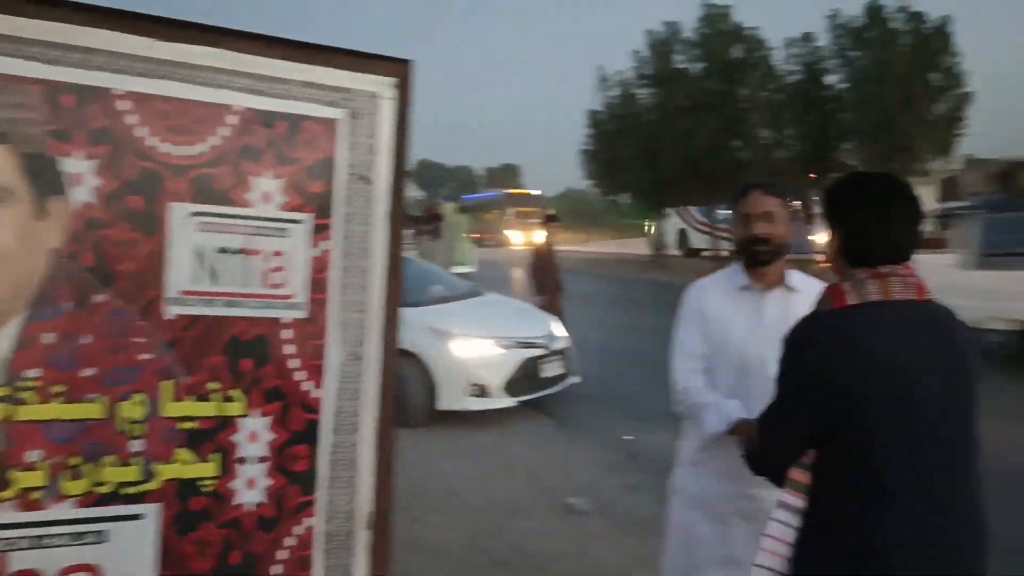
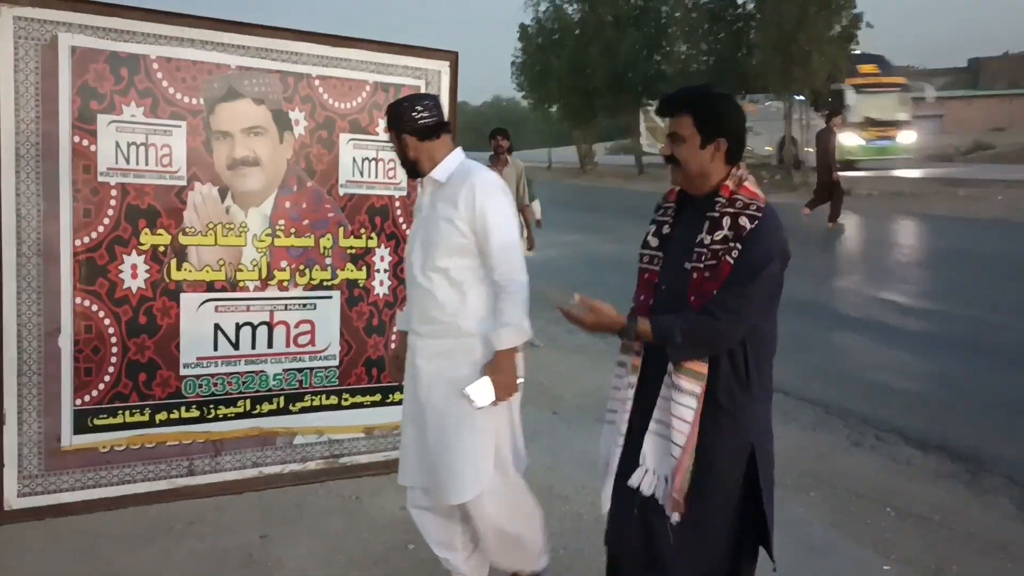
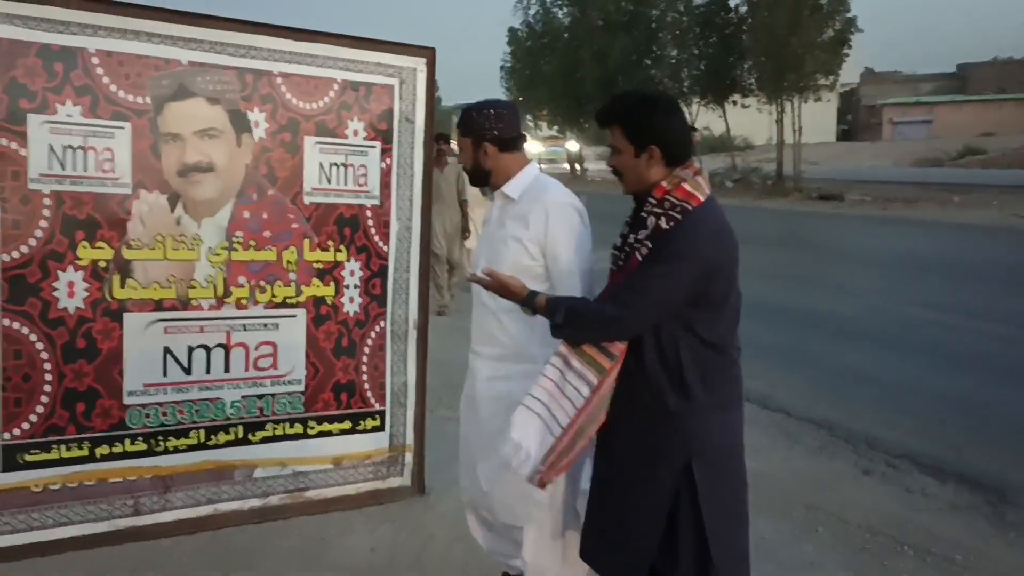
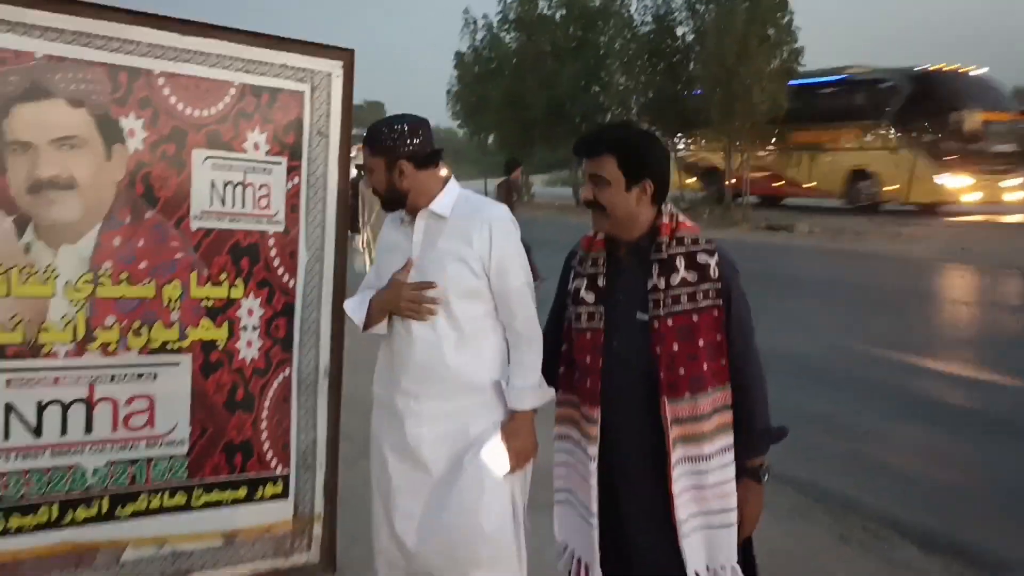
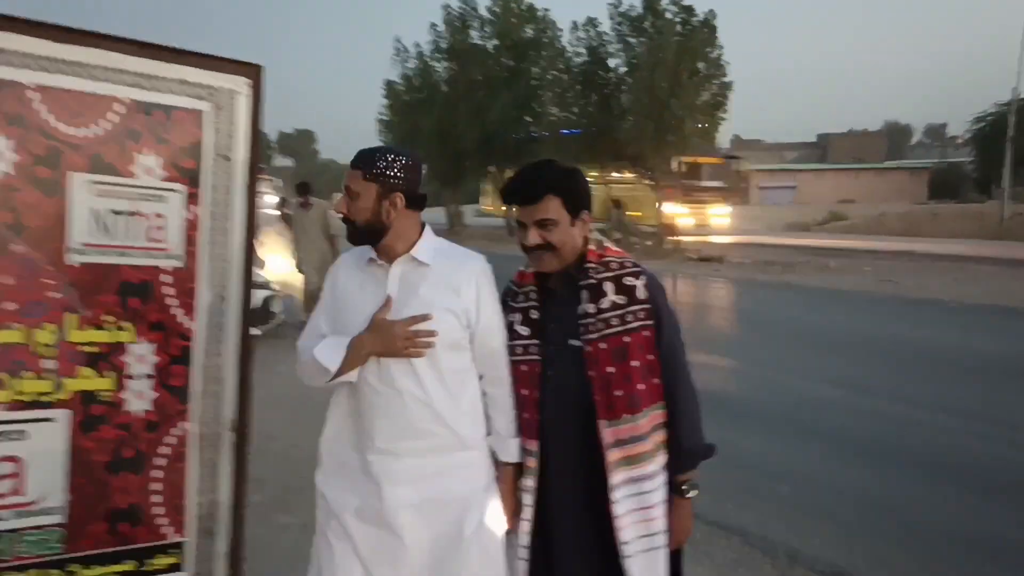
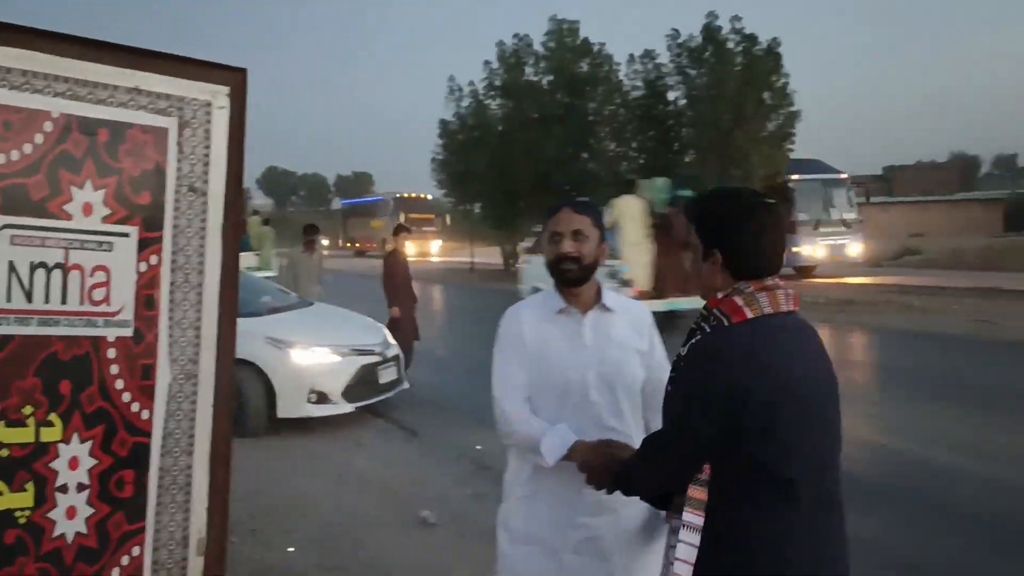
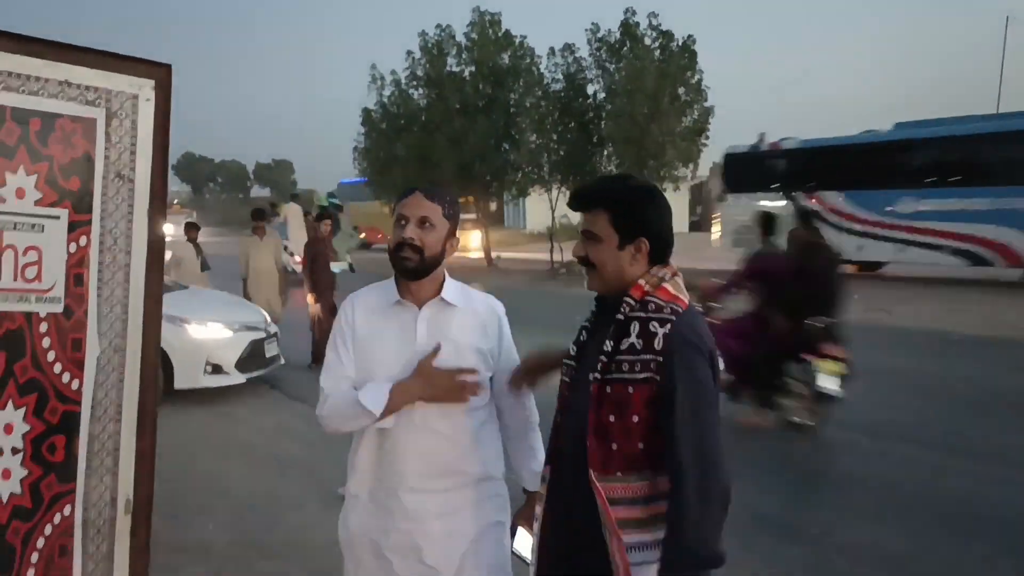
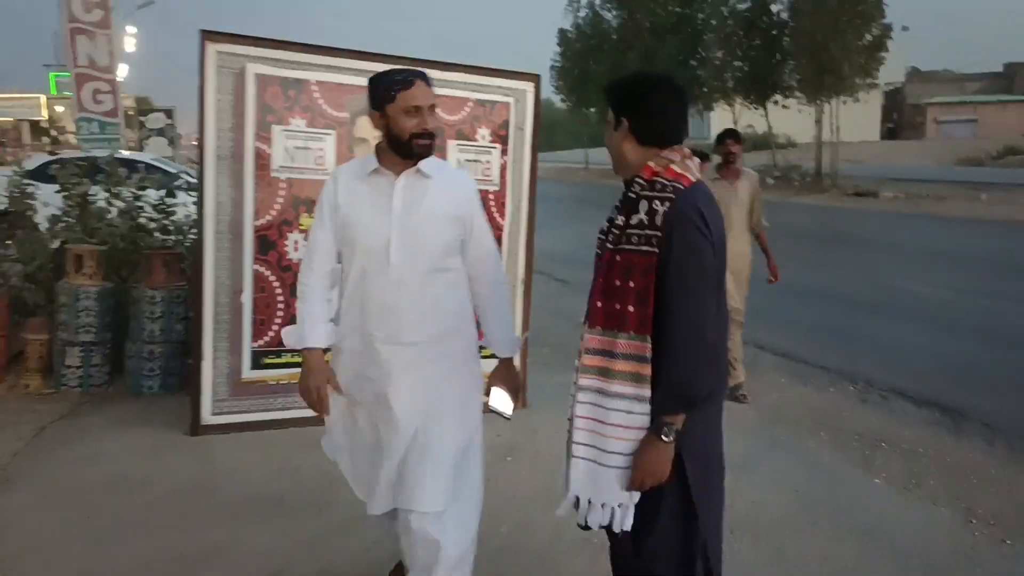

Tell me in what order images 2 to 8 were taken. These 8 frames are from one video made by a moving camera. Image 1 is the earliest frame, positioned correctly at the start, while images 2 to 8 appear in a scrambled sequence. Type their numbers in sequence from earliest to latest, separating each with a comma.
6, 7, 5, 4, 3, 2, 8
